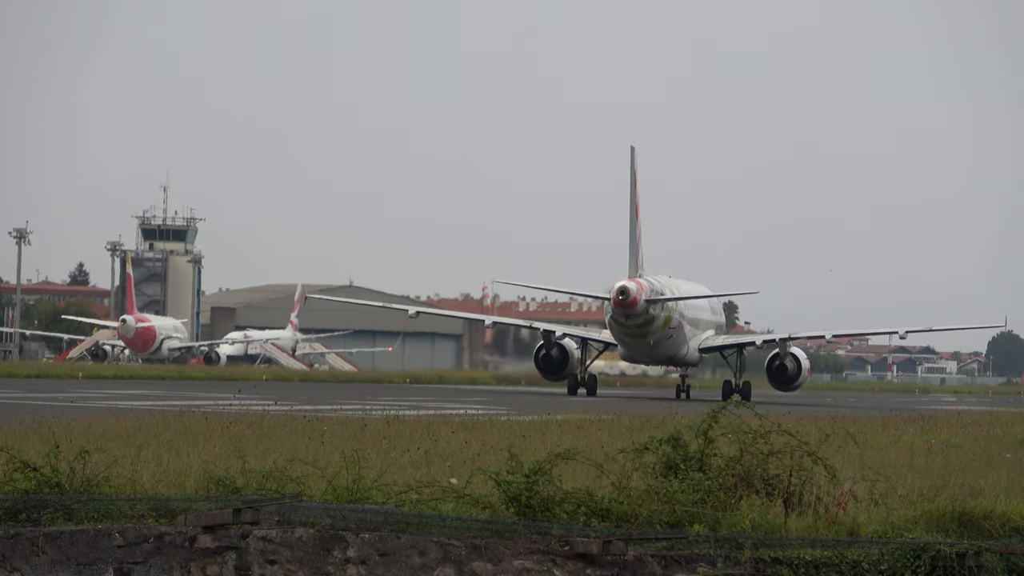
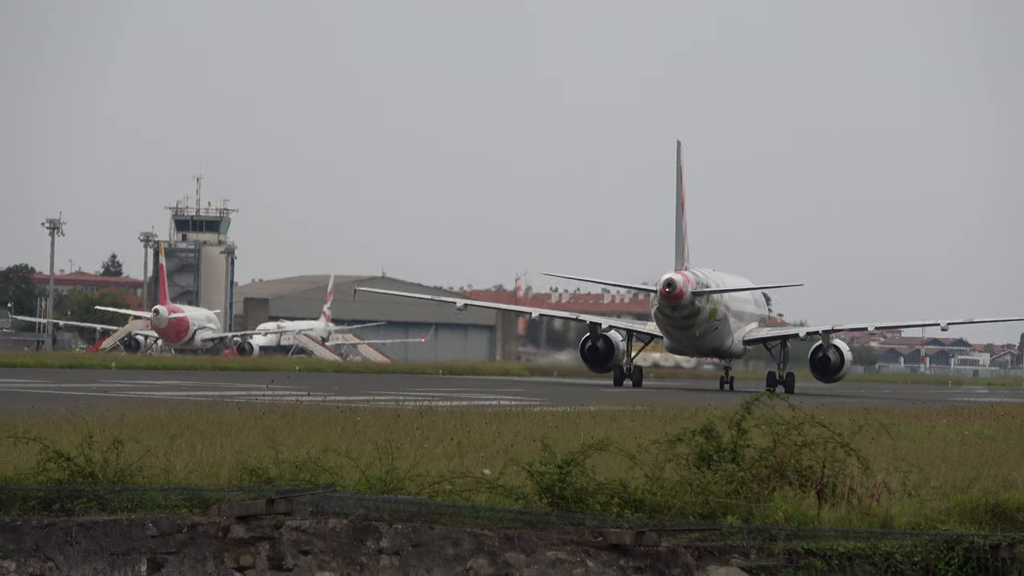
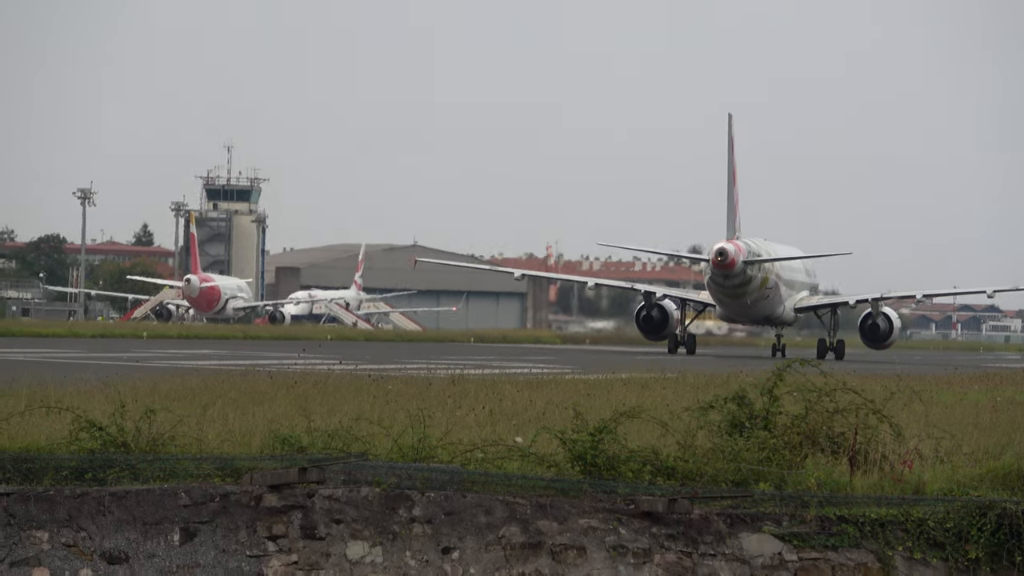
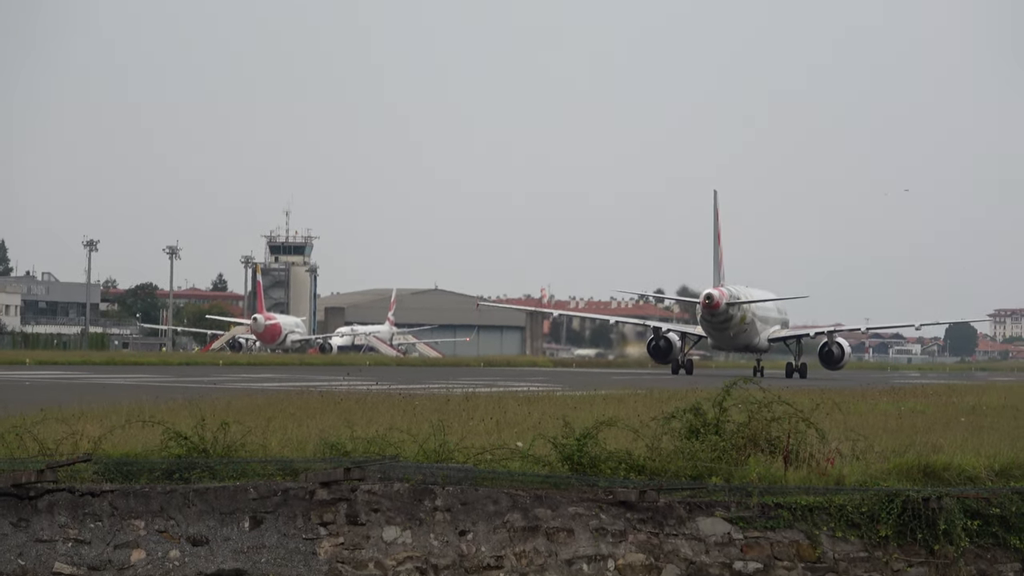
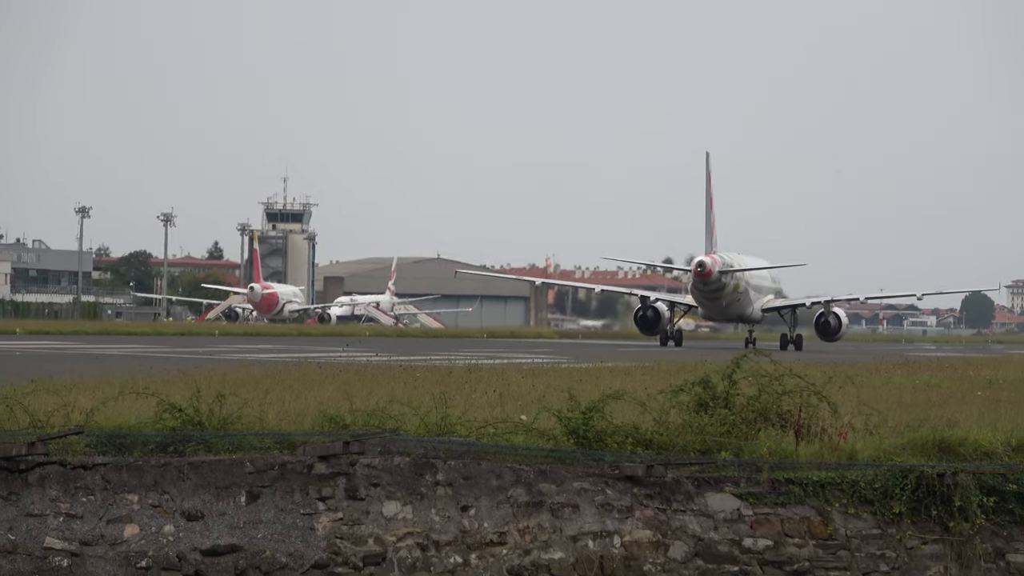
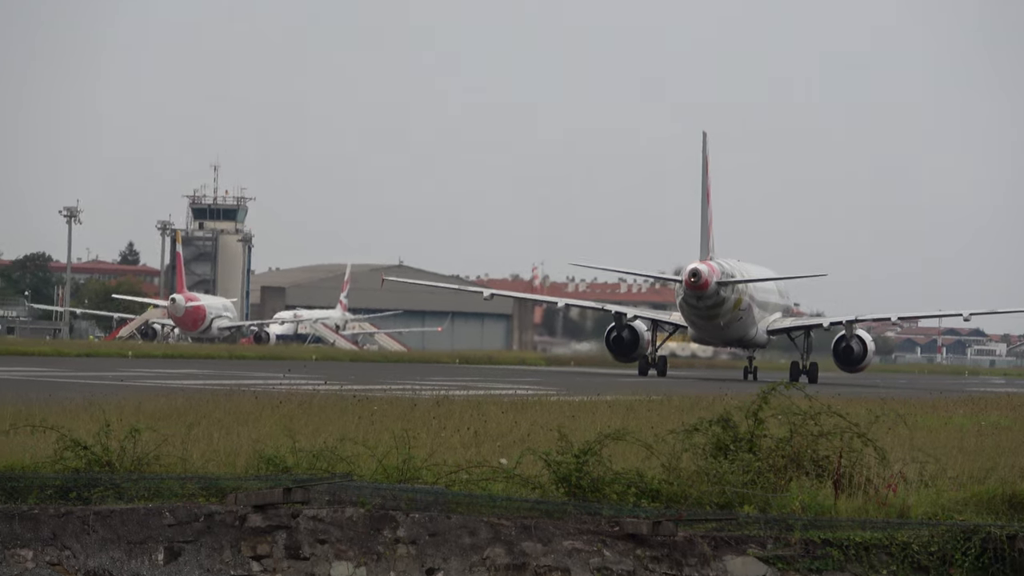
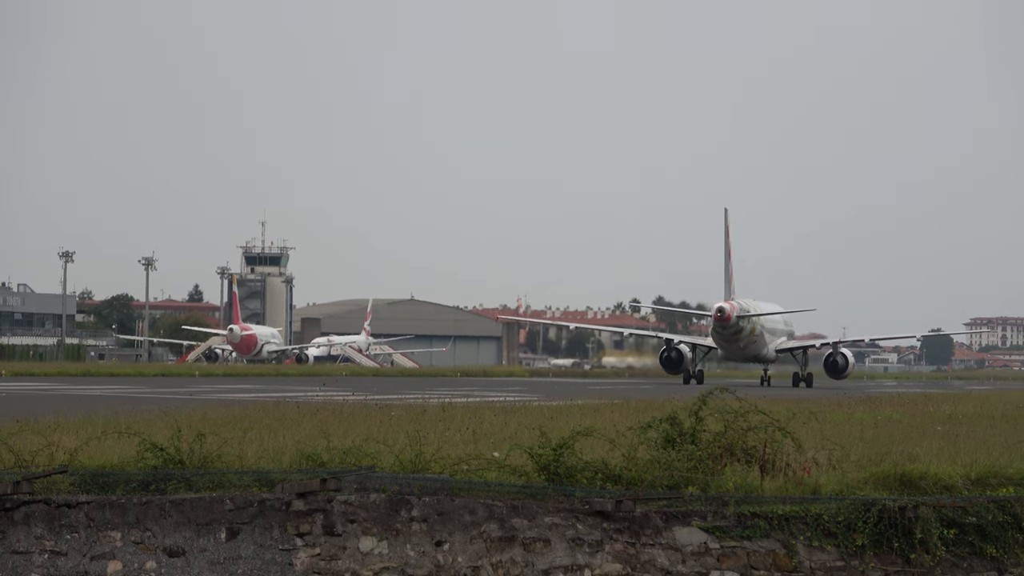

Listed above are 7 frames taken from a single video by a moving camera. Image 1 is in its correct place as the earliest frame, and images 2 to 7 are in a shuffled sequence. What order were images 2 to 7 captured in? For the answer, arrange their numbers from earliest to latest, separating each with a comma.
2, 6, 3, 5, 4, 7
